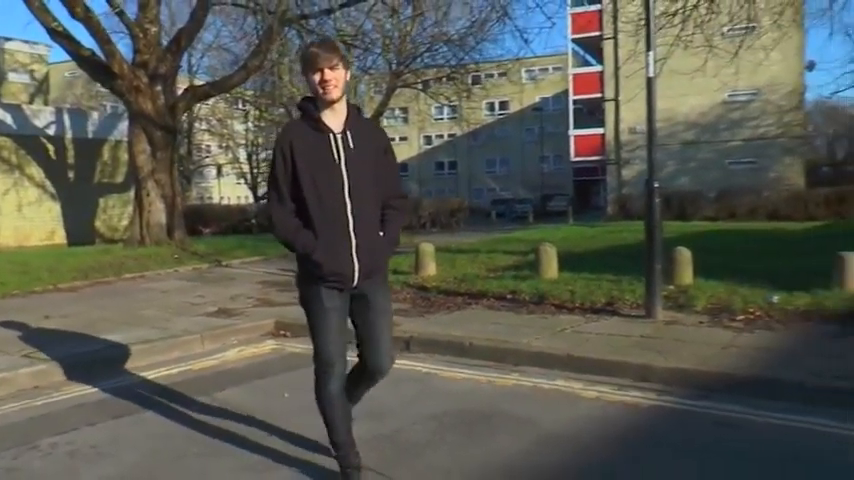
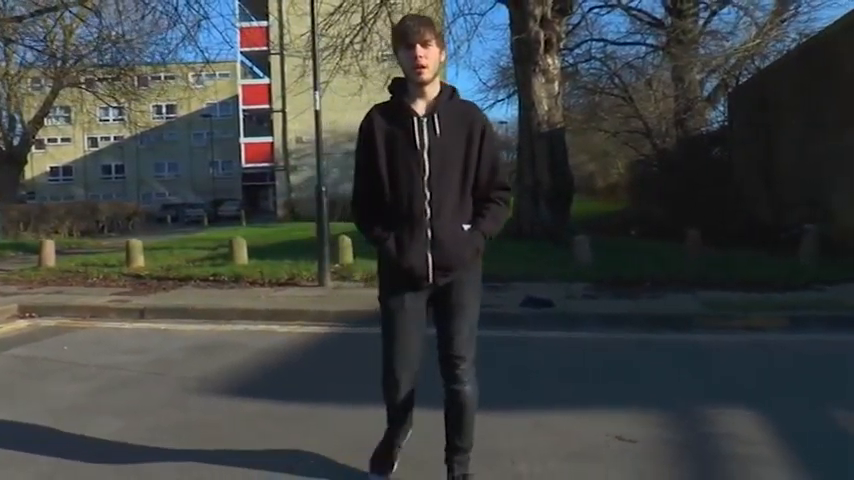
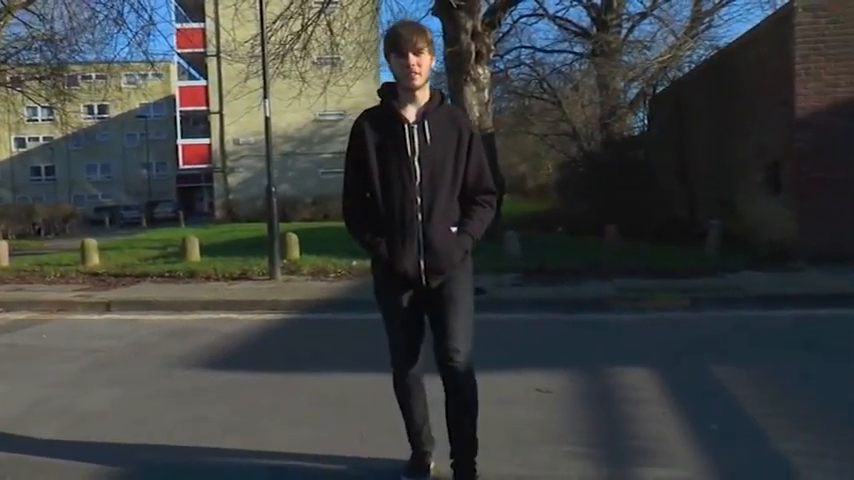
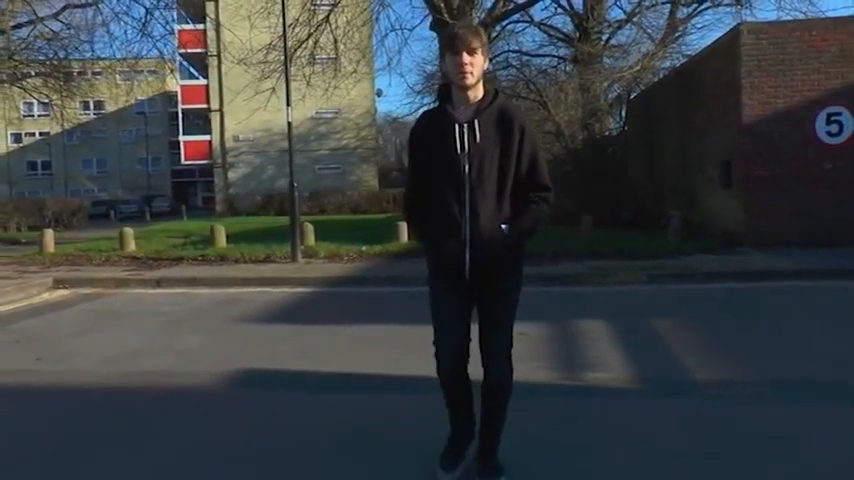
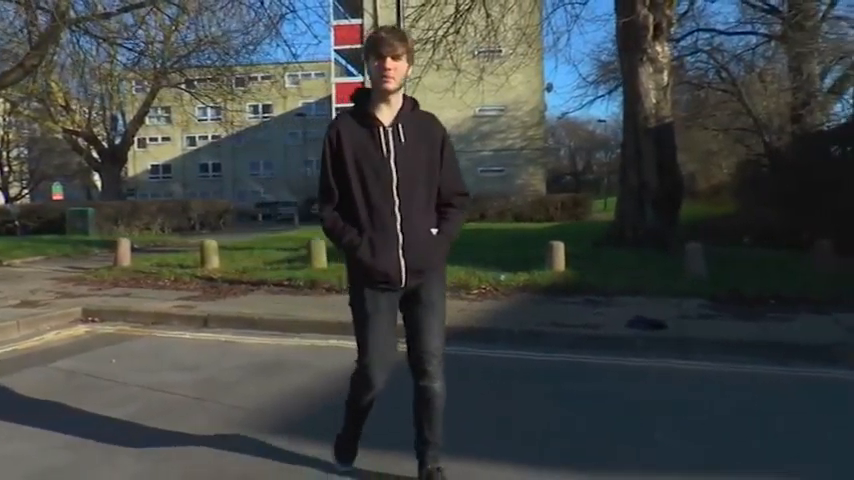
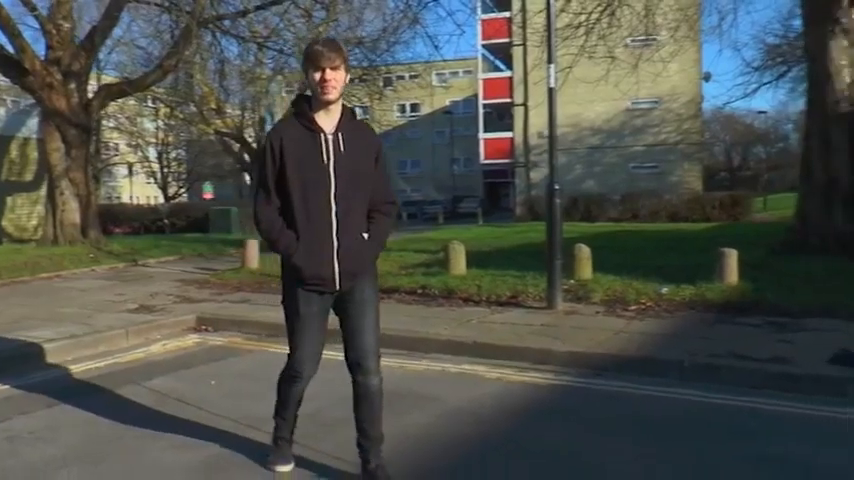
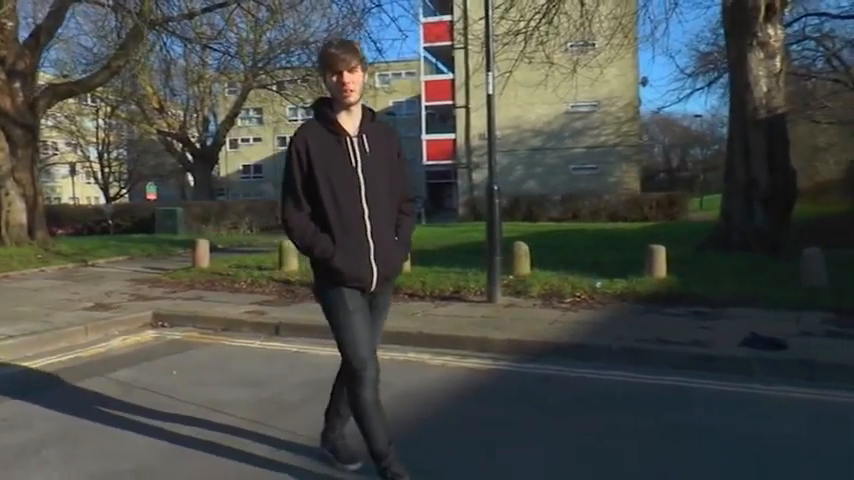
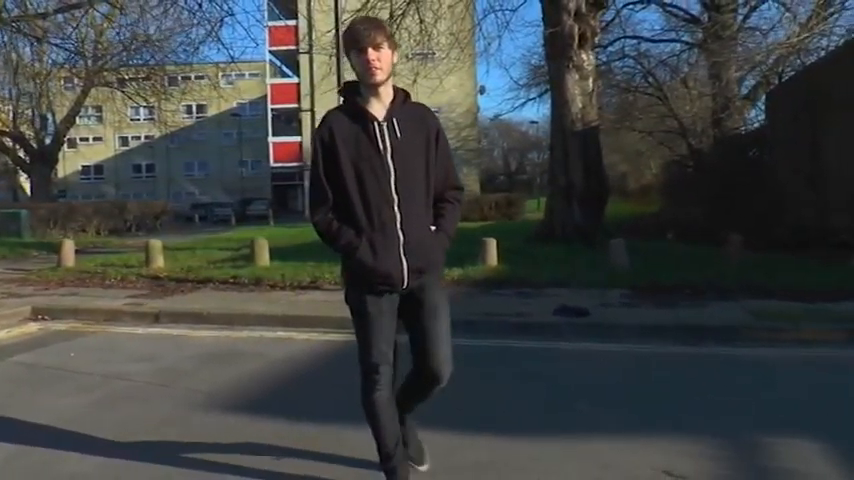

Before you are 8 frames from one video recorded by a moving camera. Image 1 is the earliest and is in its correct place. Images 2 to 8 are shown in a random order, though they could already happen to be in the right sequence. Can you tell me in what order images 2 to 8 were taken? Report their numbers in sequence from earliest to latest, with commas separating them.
6, 7, 5, 8, 2, 3, 4
